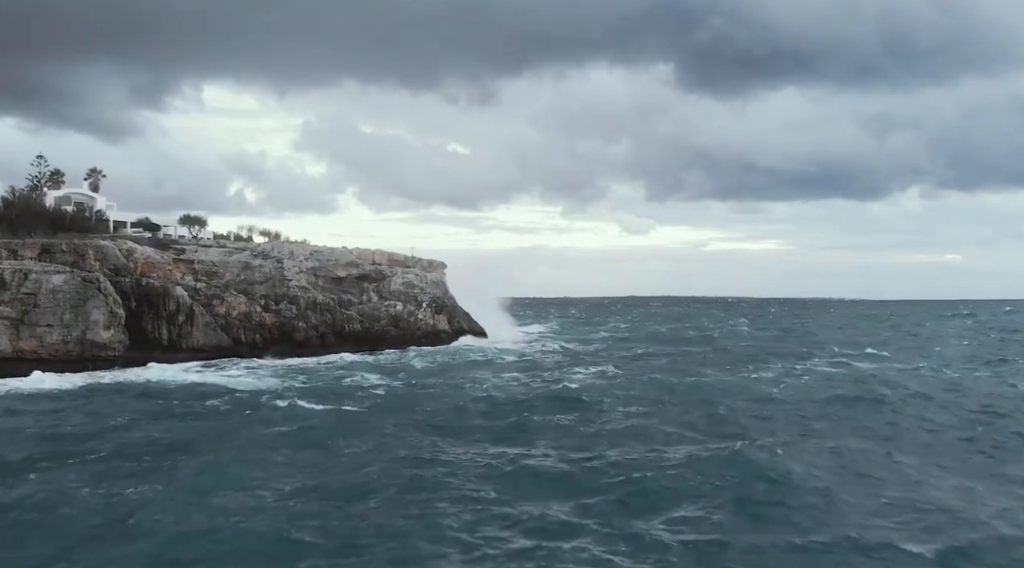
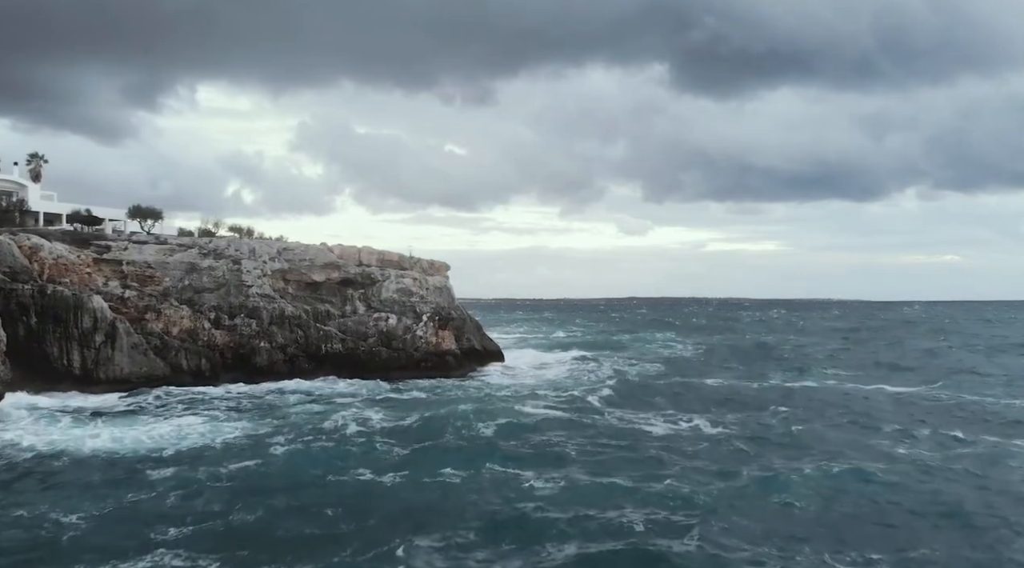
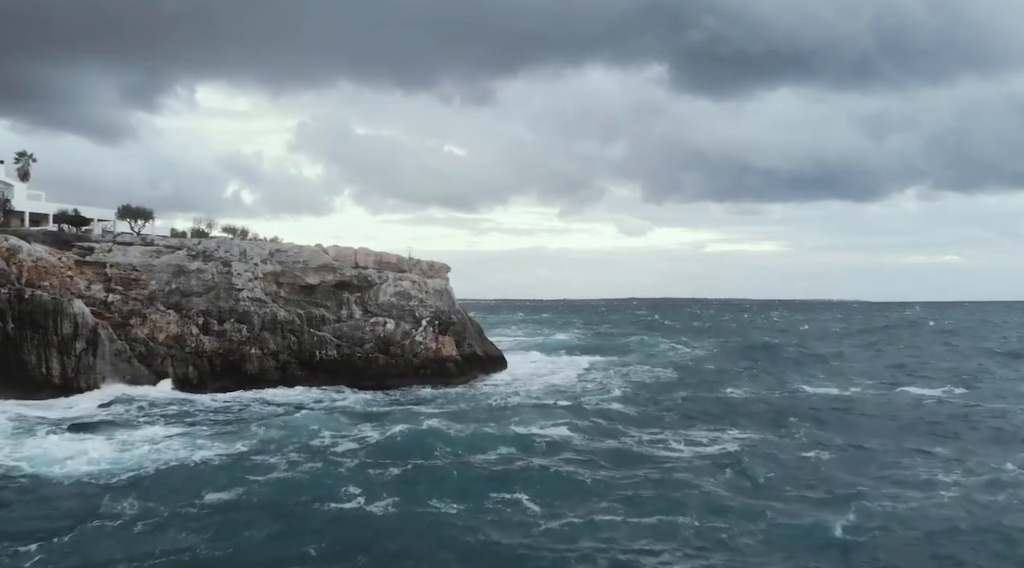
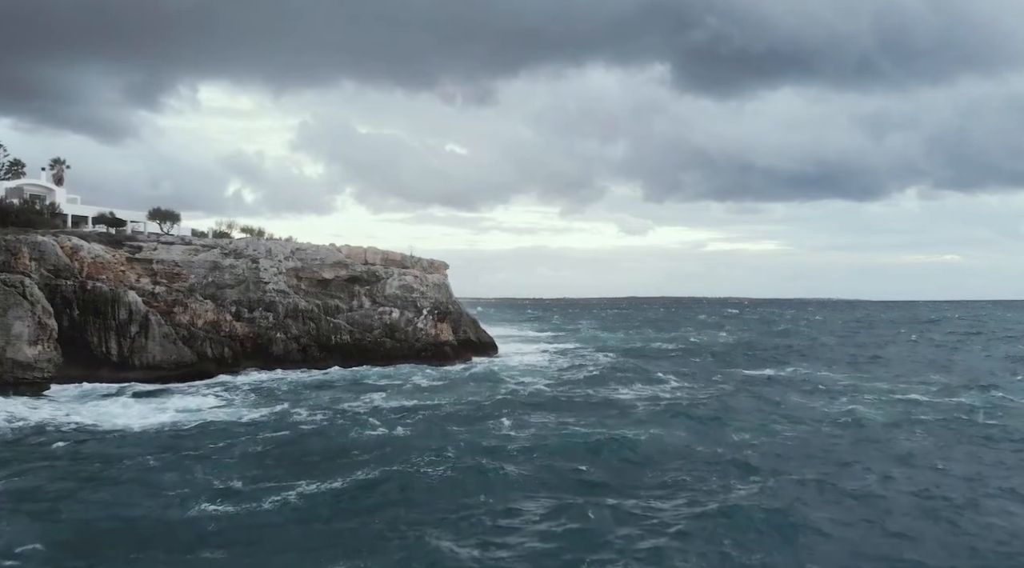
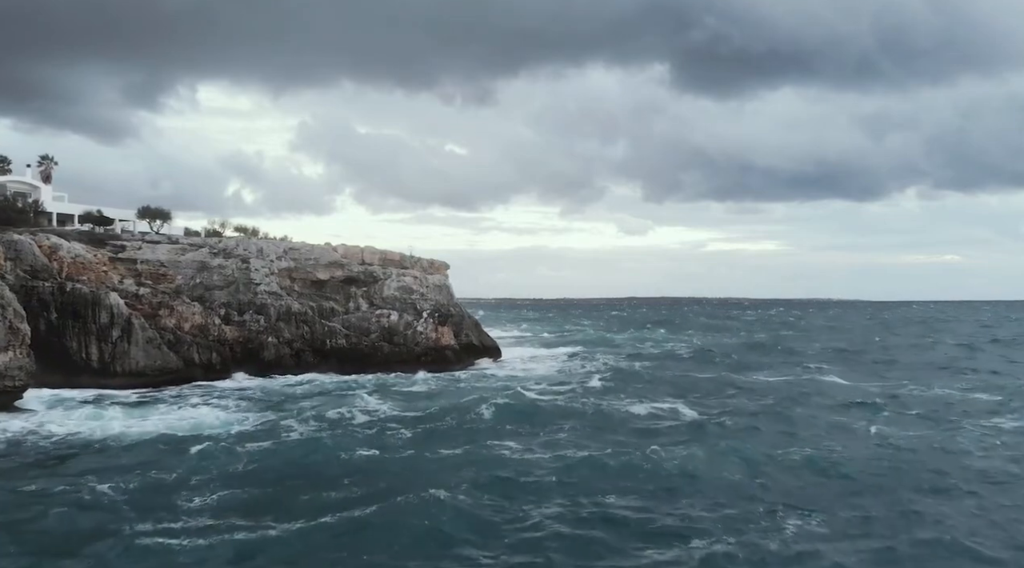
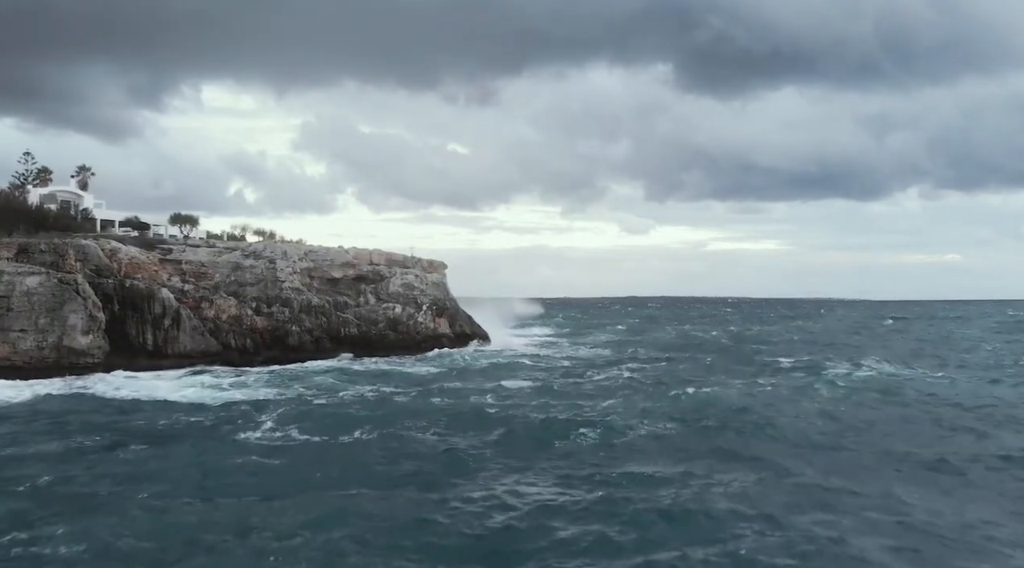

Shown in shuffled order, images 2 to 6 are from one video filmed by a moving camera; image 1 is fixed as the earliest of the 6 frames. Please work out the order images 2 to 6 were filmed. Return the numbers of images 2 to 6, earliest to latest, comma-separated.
6, 4, 5, 2, 3
